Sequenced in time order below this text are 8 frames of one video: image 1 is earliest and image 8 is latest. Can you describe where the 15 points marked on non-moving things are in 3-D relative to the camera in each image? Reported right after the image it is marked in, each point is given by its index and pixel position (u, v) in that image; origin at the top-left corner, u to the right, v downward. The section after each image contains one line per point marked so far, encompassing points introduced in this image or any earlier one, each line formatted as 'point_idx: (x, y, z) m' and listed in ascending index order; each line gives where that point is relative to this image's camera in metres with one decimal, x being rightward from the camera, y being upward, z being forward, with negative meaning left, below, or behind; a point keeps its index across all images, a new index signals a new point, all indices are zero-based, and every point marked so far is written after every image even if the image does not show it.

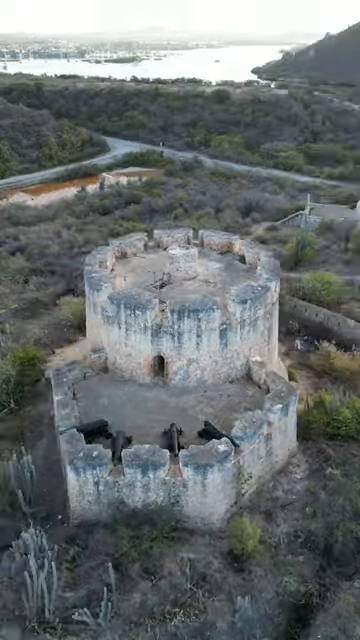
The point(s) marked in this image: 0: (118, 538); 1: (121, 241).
0: (-1.1, -3.8, +7.8) m
1: (-1.6, +2.2, +12.5) m
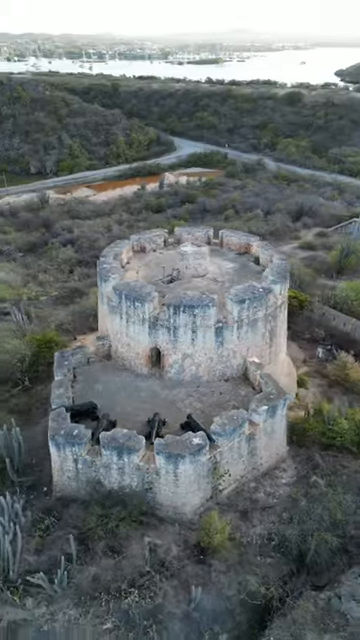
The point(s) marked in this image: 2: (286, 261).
0: (-1.7, -3.6, +8.2) m
1: (-1.1, +2.4, +12.9) m
2: (+2.7, +1.5, +11.5) m
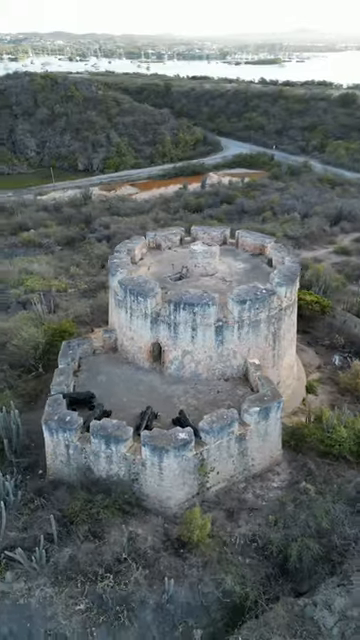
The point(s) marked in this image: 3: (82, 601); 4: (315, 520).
0: (-2.0, -3.4, +8.5) m
1: (-0.6, +2.6, +13.1) m
2: (+2.9, +1.4, +11.3) m
3: (-1.6, -4.6, +7.4) m
4: (+2.6, -3.8, +8.6) m
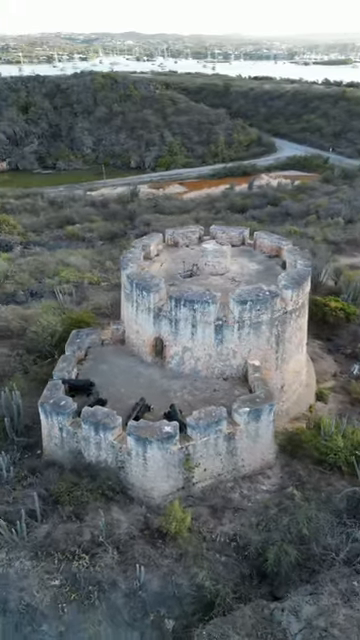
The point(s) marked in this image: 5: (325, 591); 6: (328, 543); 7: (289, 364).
0: (-2.3, -3.2, +8.9) m
1: (-0.1, +2.7, +13.3) m
2: (+3.2, +1.3, +11.1) m
3: (-2.1, -4.4, +7.8) m
4: (+2.2, -3.9, +8.5) m
5: (+2.5, -4.6, +7.6) m
6: (+2.8, -4.1, +8.3) m
7: (+2.7, -1.1, +11.2) m
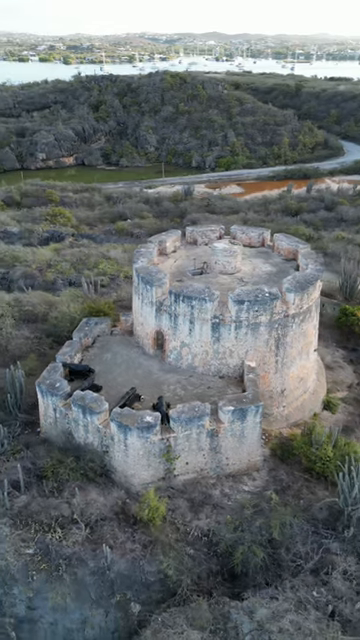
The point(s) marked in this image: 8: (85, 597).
0: (-2.7, -2.9, +9.4) m
1: (+0.5, +2.8, +13.4) m
2: (+3.3, +1.2, +10.9) m
3: (-2.7, -4.1, +8.3) m
4: (+1.7, -3.9, +8.4) m
5: (+1.8, -4.6, +7.5) m
6: (+2.2, -4.2, +8.2) m
7: (+2.7, -1.2, +11.1) m
8: (-1.7, -5.1, +8.2) m
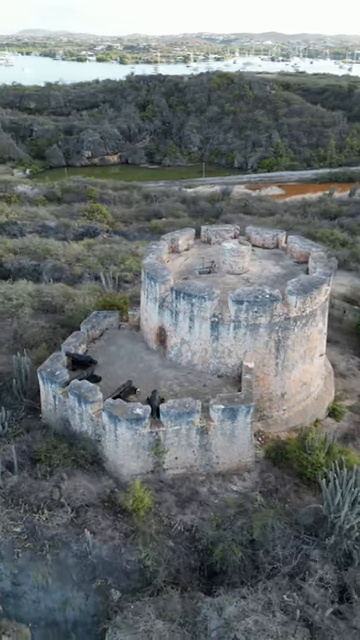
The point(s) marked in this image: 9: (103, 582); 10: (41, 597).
0: (-2.9, -2.7, +9.8) m
1: (+0.9, +2.8, +13.5) m
2: (+3.4, +1.0, +10.8) m
3: (-3.1, -3.9, +8.7) m
4: (+1.3, -4.0, +8.4) m
5: (+1.3, -4.6, +7.5) m
6: (+1.8, -4.3, +8.2) m
7: (+2.7, -1.3, +11.0) m
8: (-2.2, -4.9, +8.5) m
9: (-1.5, -4.9, +8.5) m
10: (-2.6, -5.3, +8.6) m
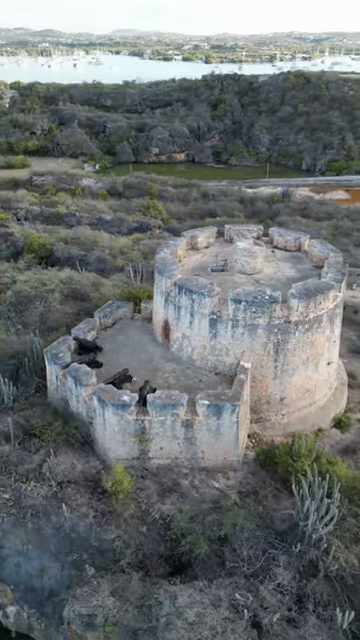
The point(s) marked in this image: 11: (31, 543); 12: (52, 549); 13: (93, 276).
0: (-3.1, -2.3, +10.4) m
1: (+1.6, +2.8, +13.5) m
2: (+3.6, +0.9, +10.5) m
3: (-3.6, -3.5, +9.3) m
4: (+0.8, -3.9, +8.5) m
5: (+0.5, -4.6, +7.6) m
6: (+1.1, -4.3, +8.2) m
7: (+2.7, -1.4, +10.8) m
8: (-2.7, -4.6, +9.0) m
9: (-2.1, -4.7, +8.9) m
10: (-3.2, -4.9, +9.2) m
11: (-3.0, -4.5, +9.0) m
12: (-2.6, -4.6, +9.0) m
13: (-3.4, +1.7, +17.5) m
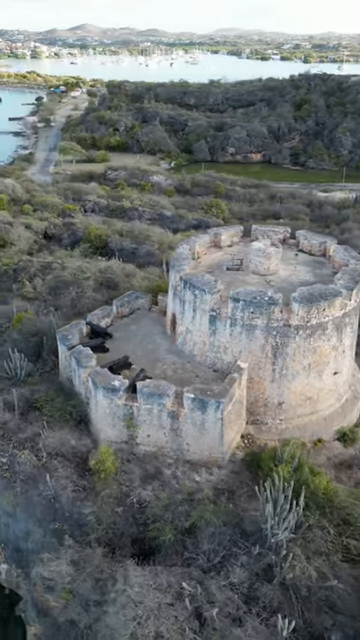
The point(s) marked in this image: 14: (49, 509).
0: (-3.2, -1.9, +11.1) m
1: (+2.3, +2.8, +13.4) m
2: (+3.7, +0.7, +10.1) m
3: (-3.9, -3.0, +10.1) m
4: (+0.2, -3.8, +8.6) m
5: (-0.3, -4.4, +7.8) m
6: (+0.4, -4.2, +8.3) m
7: (+2.7, -1.5, +10.6) m
8: (-3.3, -4.2, +9.7) m
9: (-2.7, -4.3, +9.5) m
10: (-3.8, -4.5, +9.9) m
11: (-3.5, -4.0, +9.8) m
12: (-3.1, -4.2, +9.7) m
13: (-2.1, +2.1, +18.1) m
14: (-2.9, -4.0, +9.6) m
